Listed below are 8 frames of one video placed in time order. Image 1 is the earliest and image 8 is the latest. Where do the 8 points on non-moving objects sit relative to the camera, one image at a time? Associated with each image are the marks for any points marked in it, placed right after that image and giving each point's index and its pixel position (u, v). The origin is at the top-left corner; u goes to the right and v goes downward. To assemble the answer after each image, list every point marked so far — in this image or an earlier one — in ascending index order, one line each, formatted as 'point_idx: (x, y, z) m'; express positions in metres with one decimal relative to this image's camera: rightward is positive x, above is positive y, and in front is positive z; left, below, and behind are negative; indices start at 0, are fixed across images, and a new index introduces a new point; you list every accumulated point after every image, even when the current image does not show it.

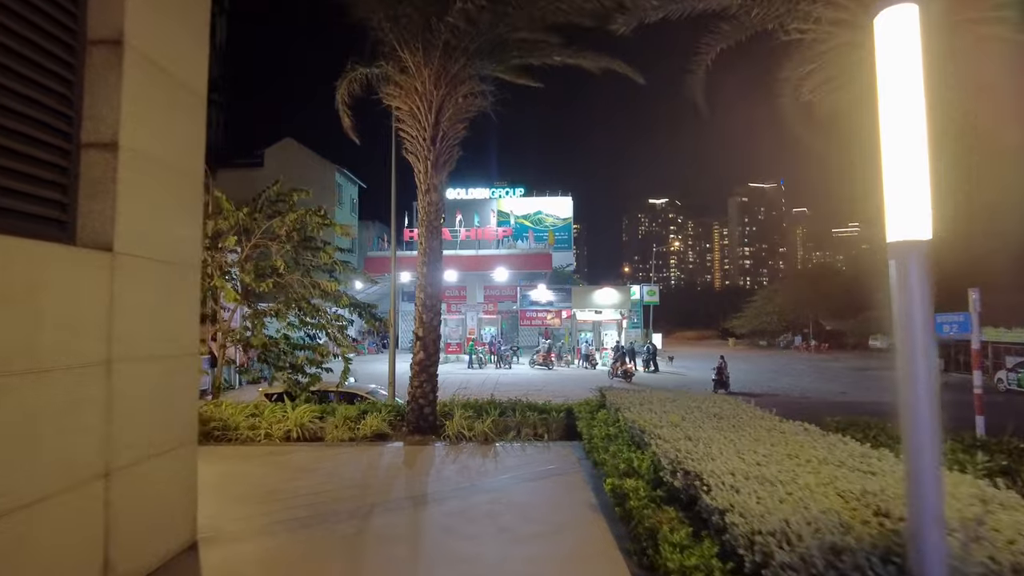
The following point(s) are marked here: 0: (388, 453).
0: (-1.5, -2.0, +8.2) m
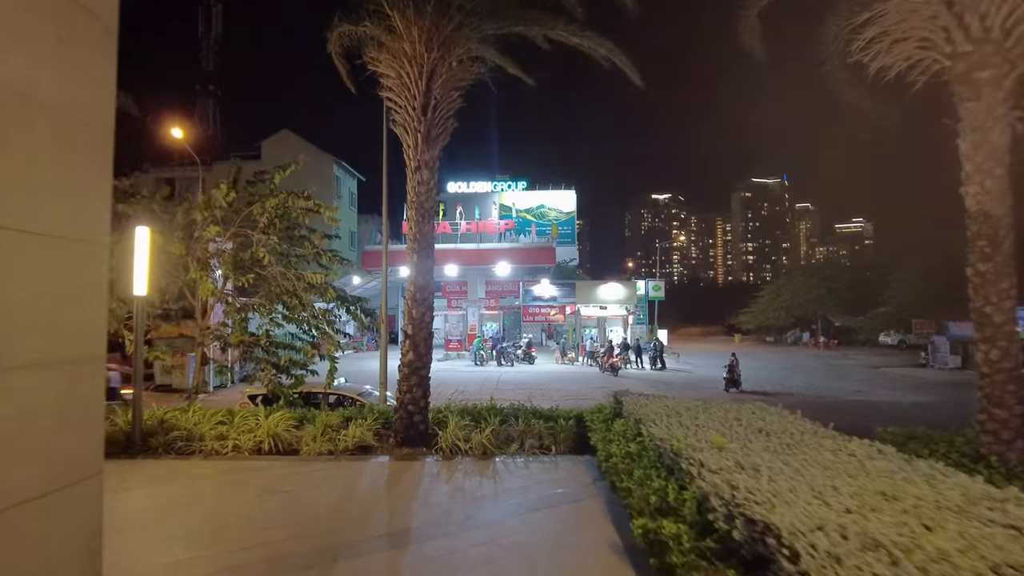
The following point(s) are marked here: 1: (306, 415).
0: (-1.5, -1.9, +7.1) m
1: (-2.9, -1.8, +9.3) m
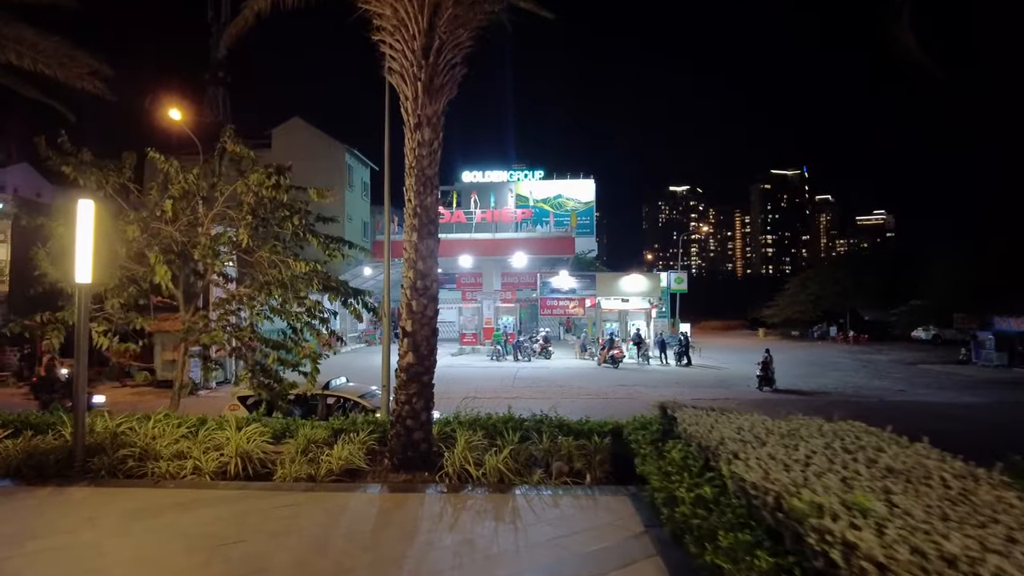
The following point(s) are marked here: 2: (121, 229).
0: (-1.3, -1.8, +5.5) m
1: (-2.6, -1.7, +7.8) m
2: (-6.2, +0.9, +10.5) m
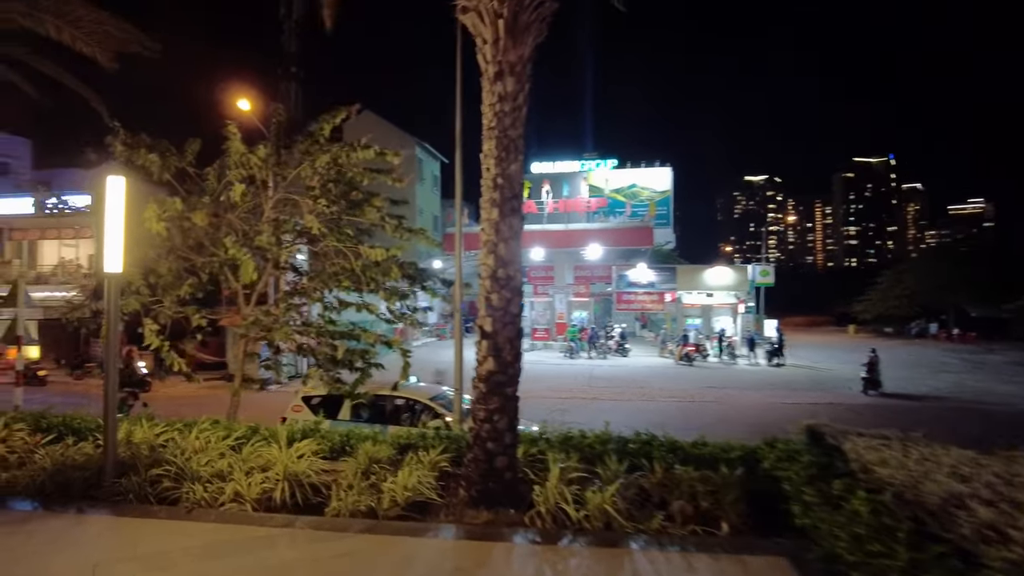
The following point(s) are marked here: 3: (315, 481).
0: (-0.6, -1.7, +4.3) m
1: (-1.7, -1.6, +6.7) m
2: (-4.9, +1.0, +9.7) m
3: (-1.7, -1.6, +5.7) m
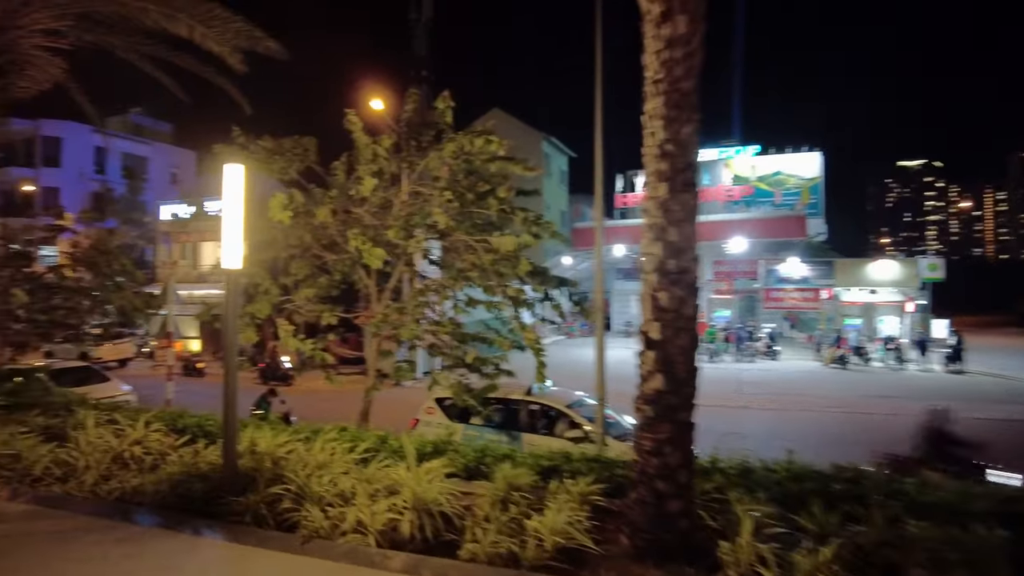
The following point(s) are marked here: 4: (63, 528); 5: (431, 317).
0: (+0.4, -1.7, +3.3) m
1: (-0.3, -1.5, +5.8) m
2: (-2.9, +1.0, +9.4) m
3: (-0.5, -1.6, +4.8) m
4: (-3.3, -1.8, +4.9) m
5: (-1.2, -0.4, +9.3) m
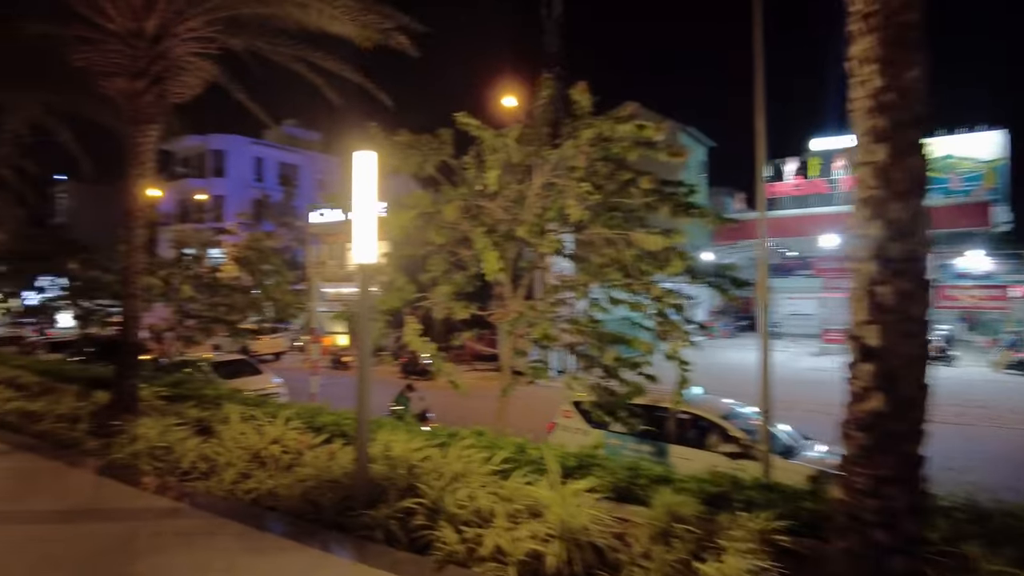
0: (+1.1, -1.7, +2.5) m
1: (+0.9, -1.5, +5.1) m
2: (-1.0, +1.1, +9.1) m
3: (+0.5, -1.6, +4.1) m
4: (-2.2, -1.7, +4.8) m
5: (+0.7, -0.4, +8.6) m
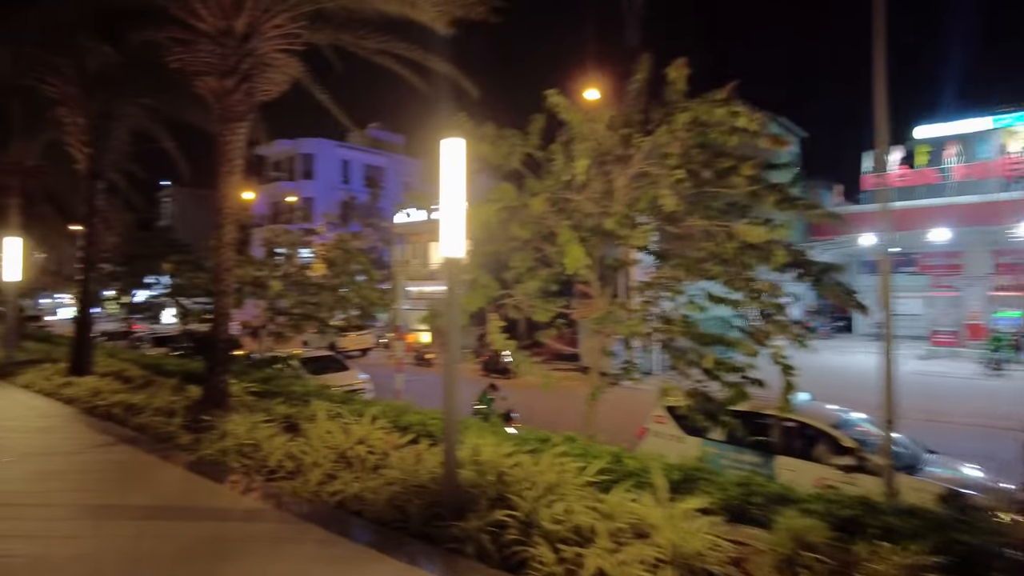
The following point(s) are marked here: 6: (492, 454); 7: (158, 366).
0: (+1.4, -1.6, +1.9) m
1: (+1.6, -1.5, +4.5) m
2: (+0.2, +1.1, +8.7) m
3: (+1.1, -1.5, +3.6) m
4: (-1.6, -1.7, +4.6) m
5: (+1.8, -0.3, +8.1) m
6: (-0.2, -1.3, +5.3) m
7: (-6.7, -1.5, +12.6) m
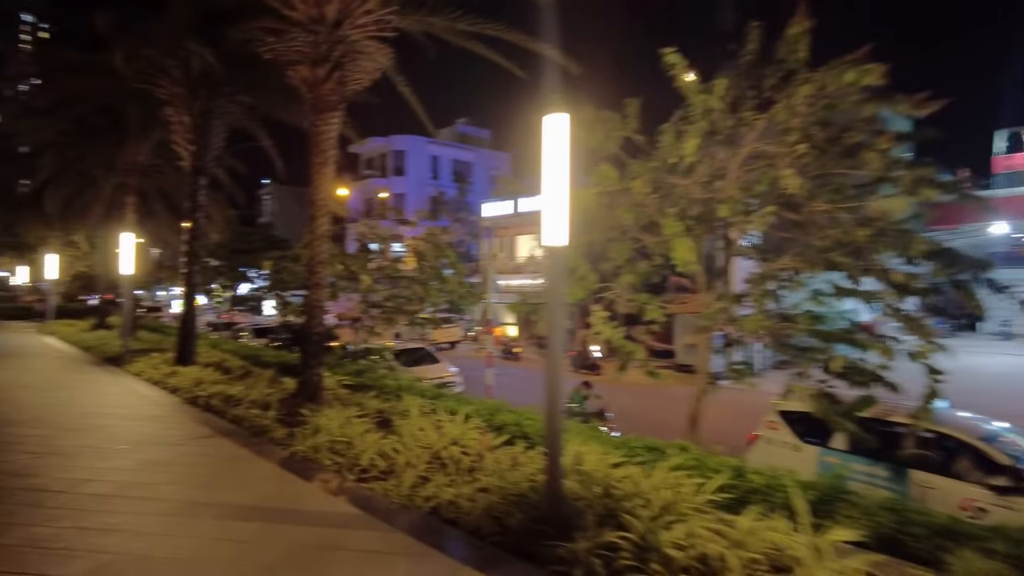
0: (+1.8, -1.6, +1.2) m
1: (+2.3, -1.4, +3.8) m
2: (+1.4, +1.2, +8.1) m
3: (+1.7, -1.5, +3.0) m
4: (-0.9, -1.7, +4.3) m
5: (+2.9, -0.2, +7.3) m
6: (+0.6, -1.3, +4.8) m
7: (-4.9, -1.3, +12.9) m
